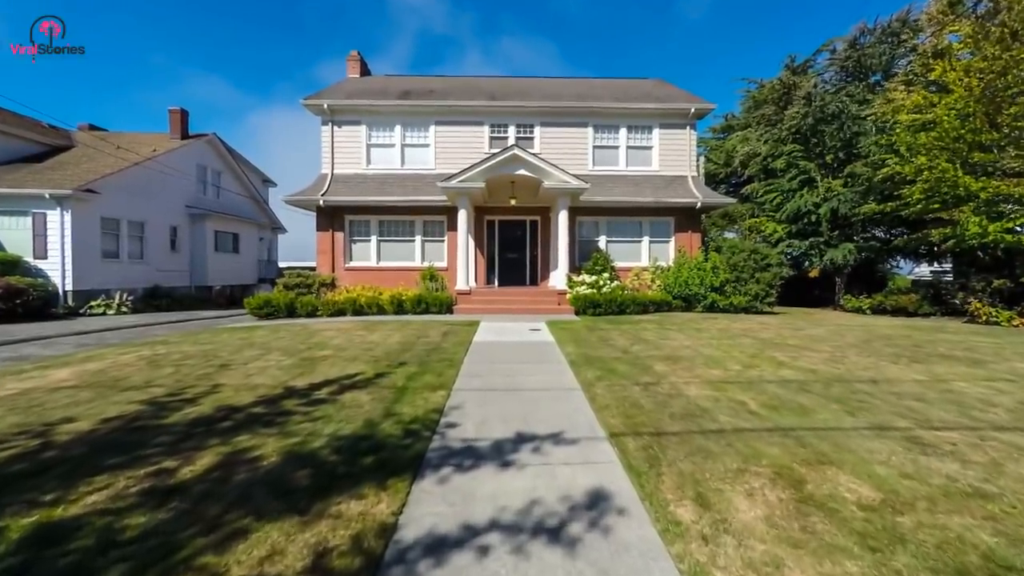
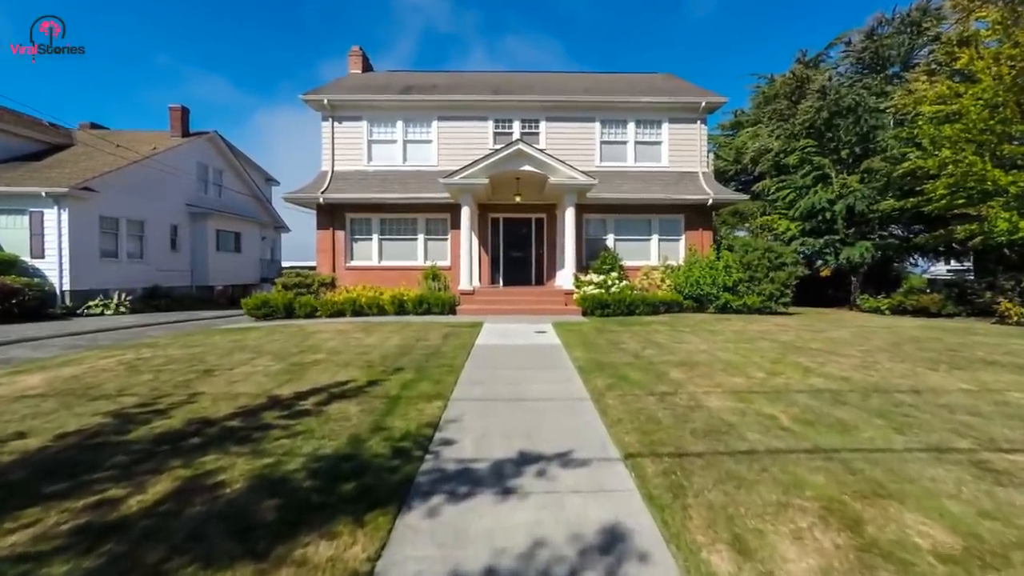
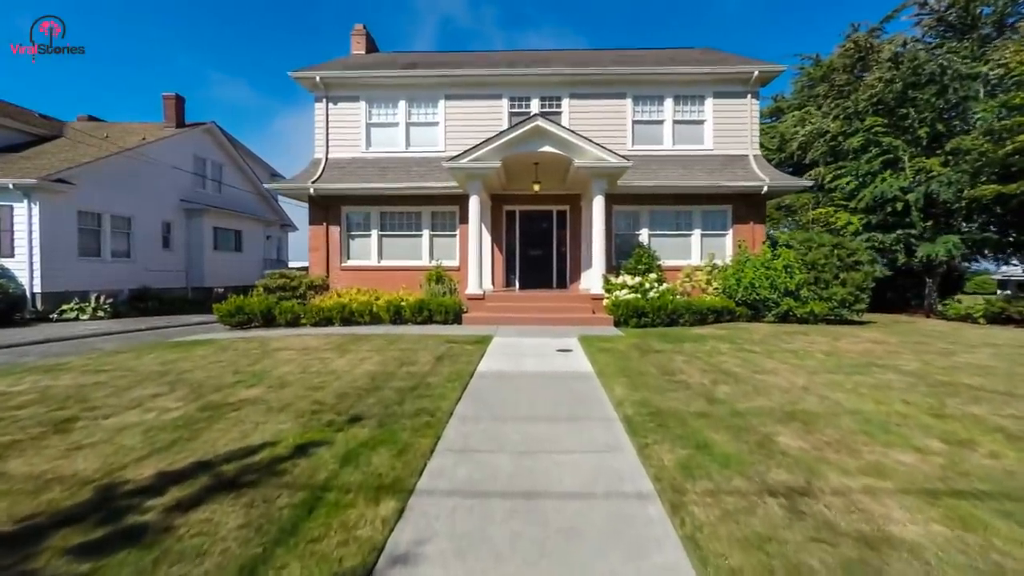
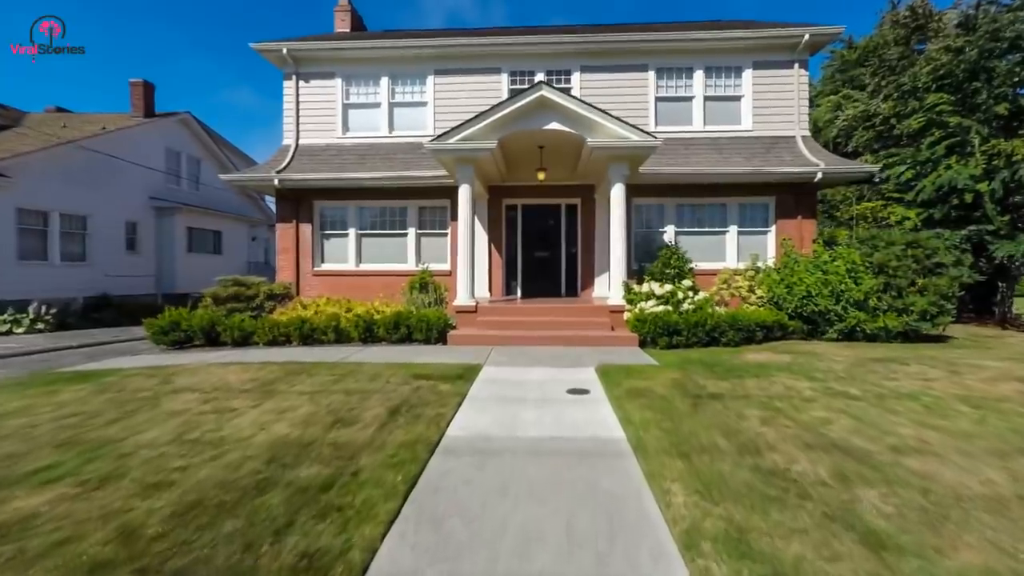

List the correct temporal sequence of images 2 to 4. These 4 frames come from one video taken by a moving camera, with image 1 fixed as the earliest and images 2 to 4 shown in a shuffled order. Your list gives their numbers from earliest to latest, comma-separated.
2, 3, 4
